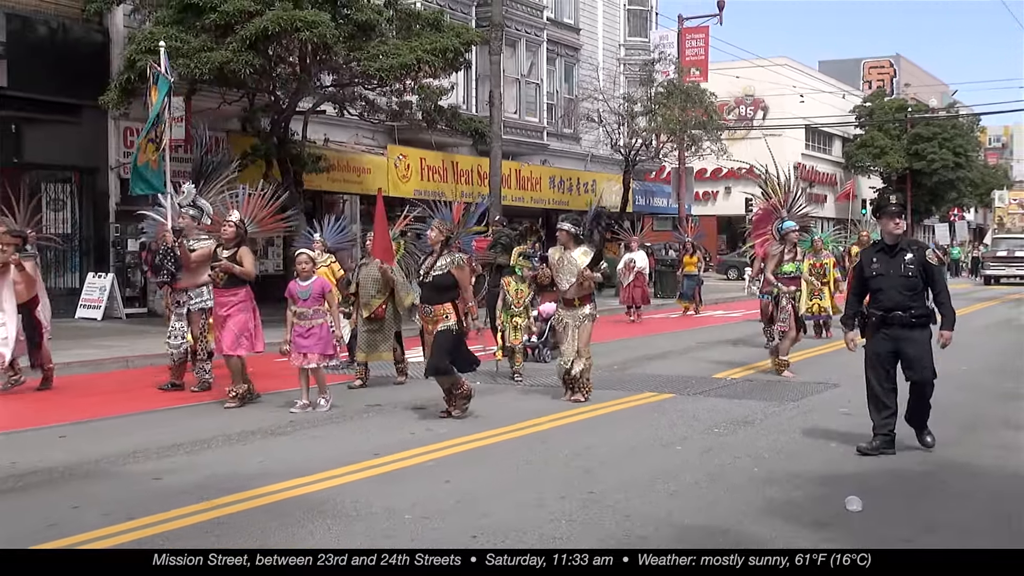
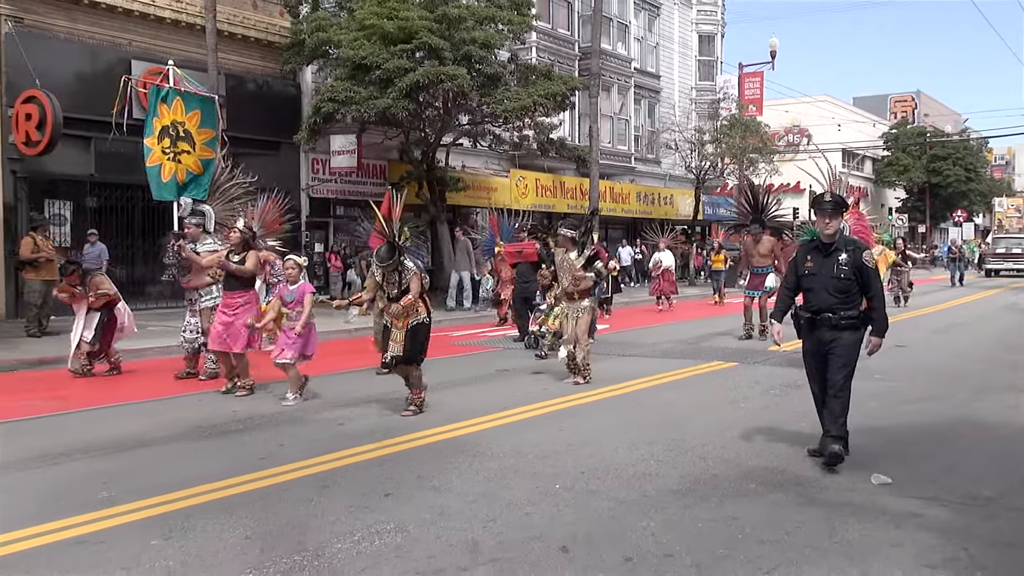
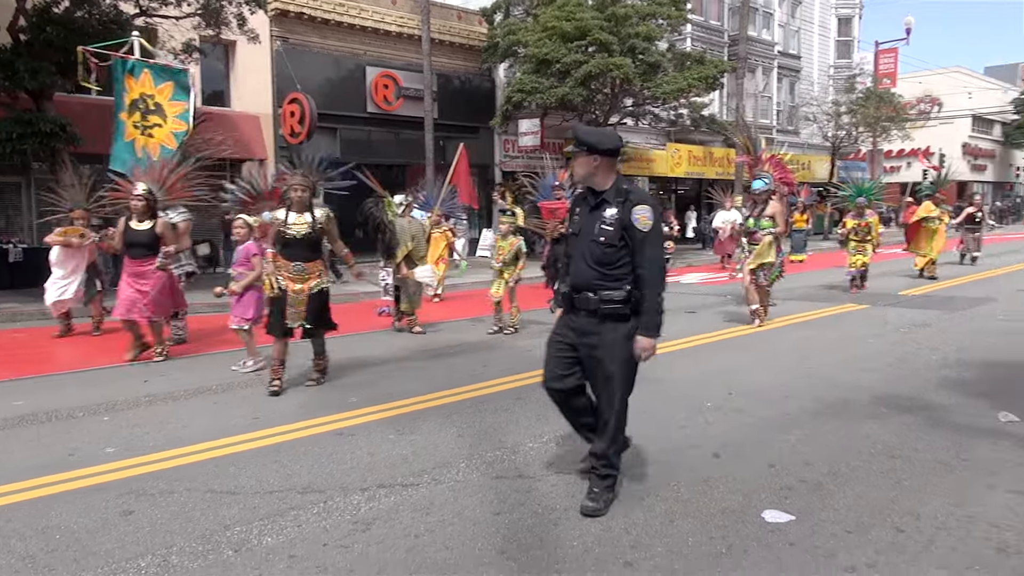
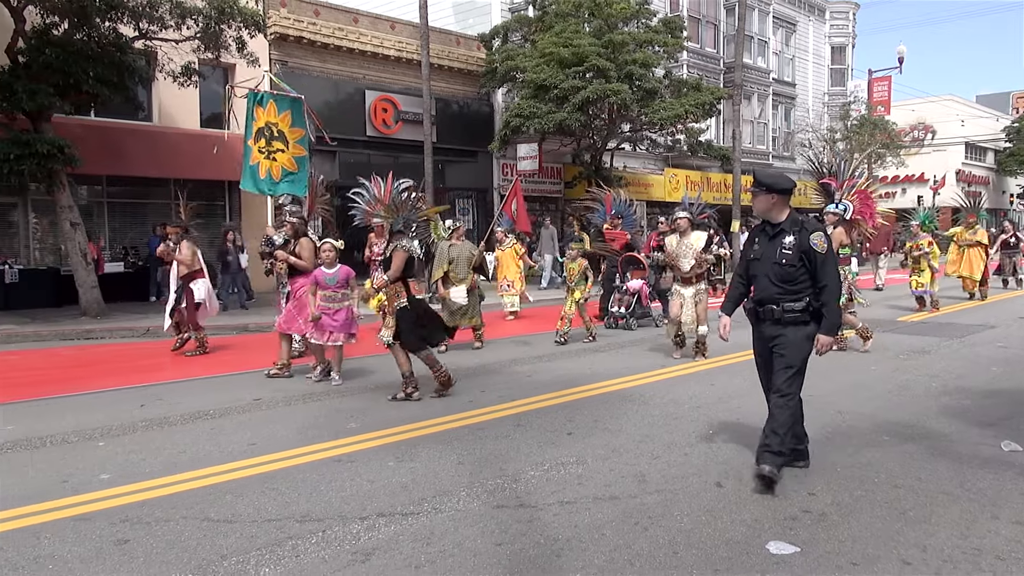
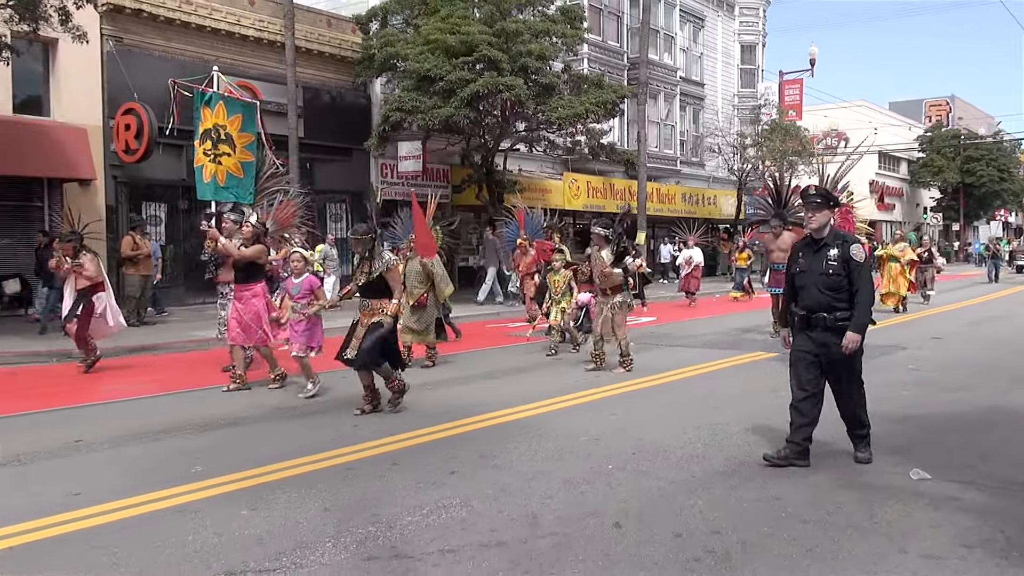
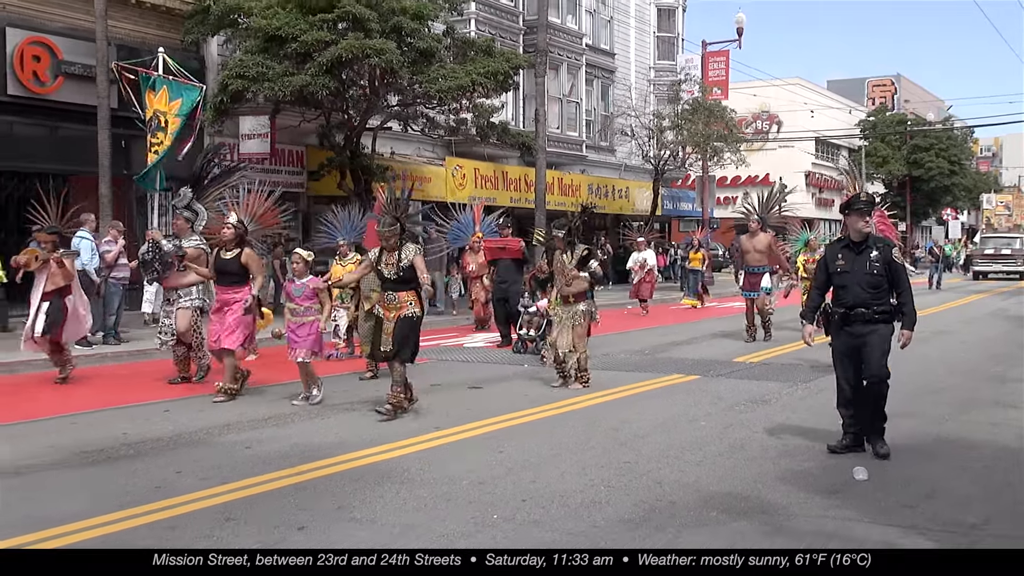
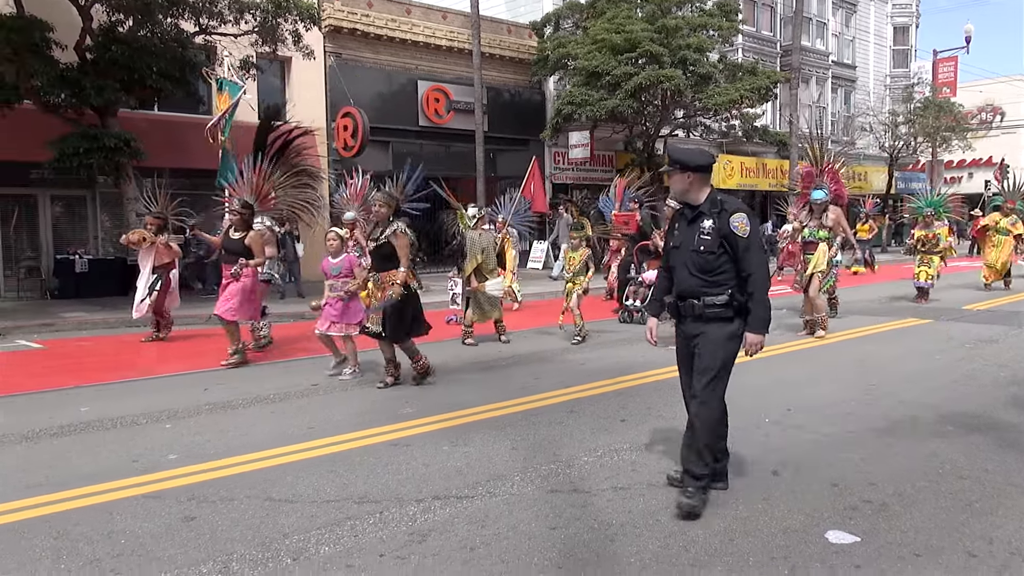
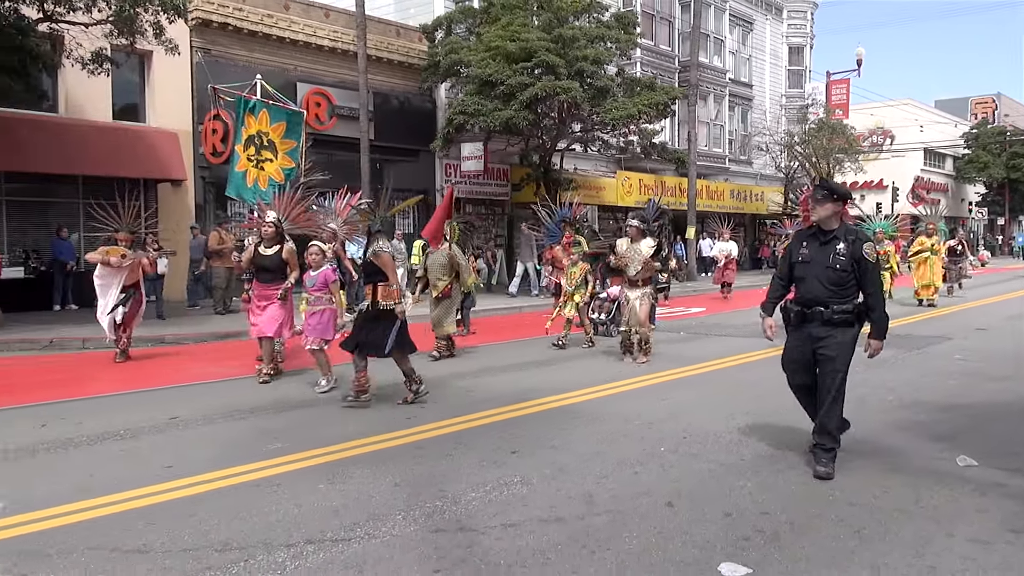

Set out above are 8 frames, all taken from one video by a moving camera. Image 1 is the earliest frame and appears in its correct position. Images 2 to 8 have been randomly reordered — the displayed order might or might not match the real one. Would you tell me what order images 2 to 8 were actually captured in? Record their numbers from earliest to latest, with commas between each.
6, 2, 5, 8, 4, 7, 3
